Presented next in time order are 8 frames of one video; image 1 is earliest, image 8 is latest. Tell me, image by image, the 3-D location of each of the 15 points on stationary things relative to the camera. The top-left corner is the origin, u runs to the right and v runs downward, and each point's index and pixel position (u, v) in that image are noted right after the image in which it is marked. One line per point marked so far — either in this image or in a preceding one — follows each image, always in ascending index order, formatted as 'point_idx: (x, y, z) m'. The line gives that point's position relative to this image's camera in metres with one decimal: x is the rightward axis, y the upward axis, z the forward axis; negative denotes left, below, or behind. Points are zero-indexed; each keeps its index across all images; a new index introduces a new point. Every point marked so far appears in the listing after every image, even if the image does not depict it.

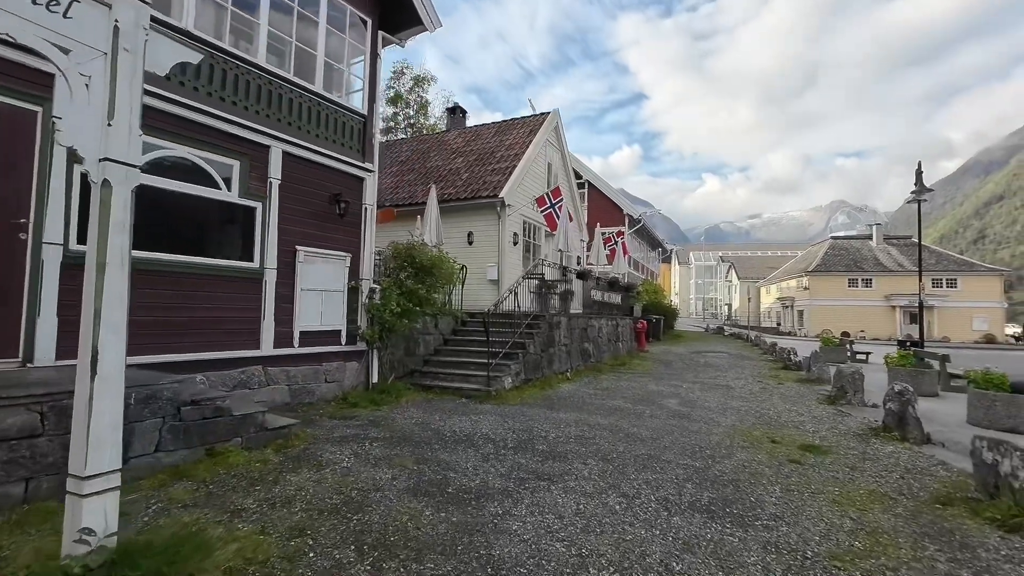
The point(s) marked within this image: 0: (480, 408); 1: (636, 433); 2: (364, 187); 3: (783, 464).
0: (-0.5, -1.8, +7.2) m
1: (+1.6, -1.8, +6.2) m
2: (-2.4, +1.6, +8.0) m
3: (+2.9, -1.9, +5.2) m
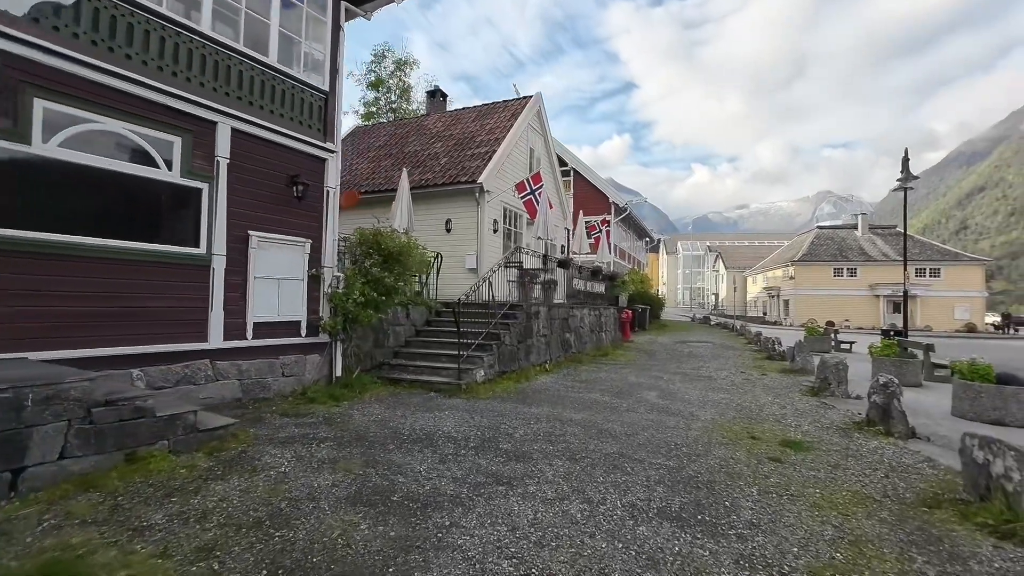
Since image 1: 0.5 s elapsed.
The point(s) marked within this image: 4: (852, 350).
0: (-0.9, -1.6, +6.9) m
1: (+1.2, -1.7, +5.9) m
2: (-2.8, +1.8, +7.5) m
3: (+2.5, -1.7, +4.9) m
4: (+12.5, -2.3, +18.2) m
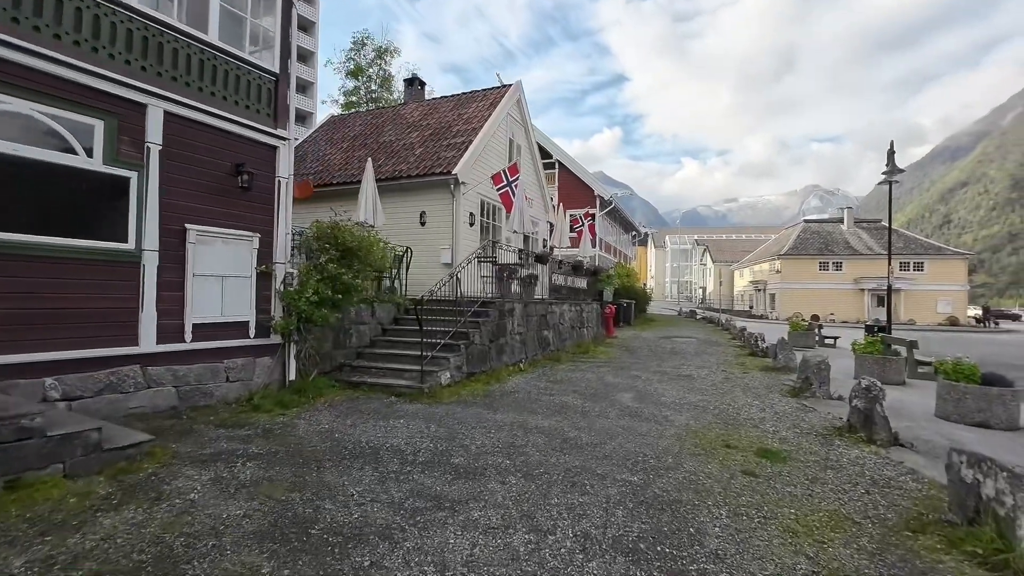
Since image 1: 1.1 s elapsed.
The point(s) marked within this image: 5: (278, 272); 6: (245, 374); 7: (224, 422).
0: (-1.4, -1.6, +6.4) m
1: (+0.7, -1.7, +5.5) m
2: (-3.3, +1.9, +7.0) m
3: (+2.0, -1.7, +4.5) m
4: (+11.8, -2.1, +18.0) m
5: (-3.3, +0.2, +6.9) m
6: (-3.5, -1.1, +6.5) m
7: (-3.1, -1.4, +5.3) m
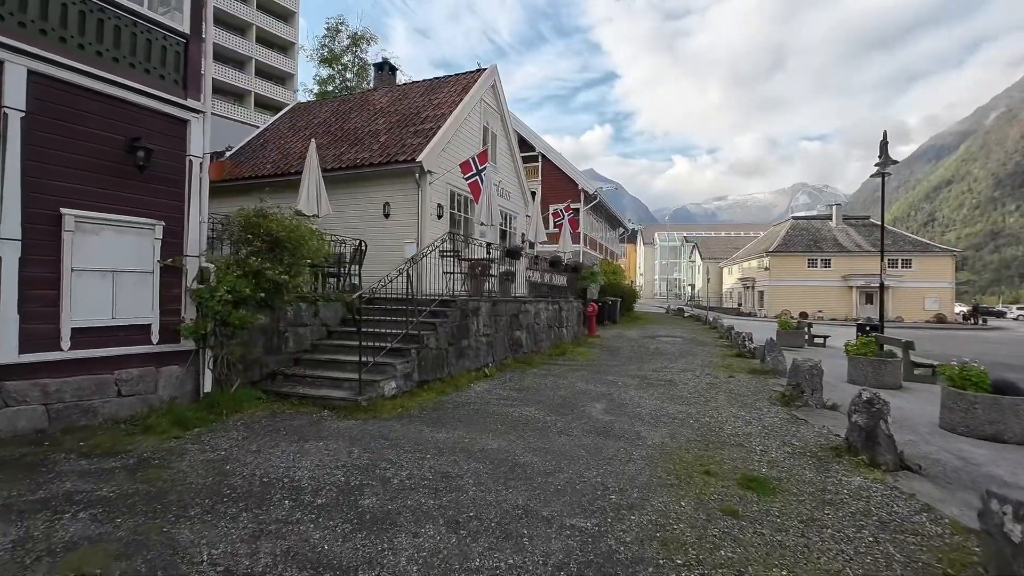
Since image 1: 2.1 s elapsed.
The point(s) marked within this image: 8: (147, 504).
0: (-2.0, -1.5, +5.5) m
1: (+0.1, -1.6, +4.6) m
2: (-3.9, +1.9, +6.0) m
3: (+1.5, -1.7, +3.6) m
4: (+11.0, -2.0, +17.3) m
5: (-3.9, +0.3, +6.0) m
6: (-4.1, -1.1, +5.5) m
7: (-3.7, -1.4, +4.4) m
8: (-2.5, -1.5, +3.4) m
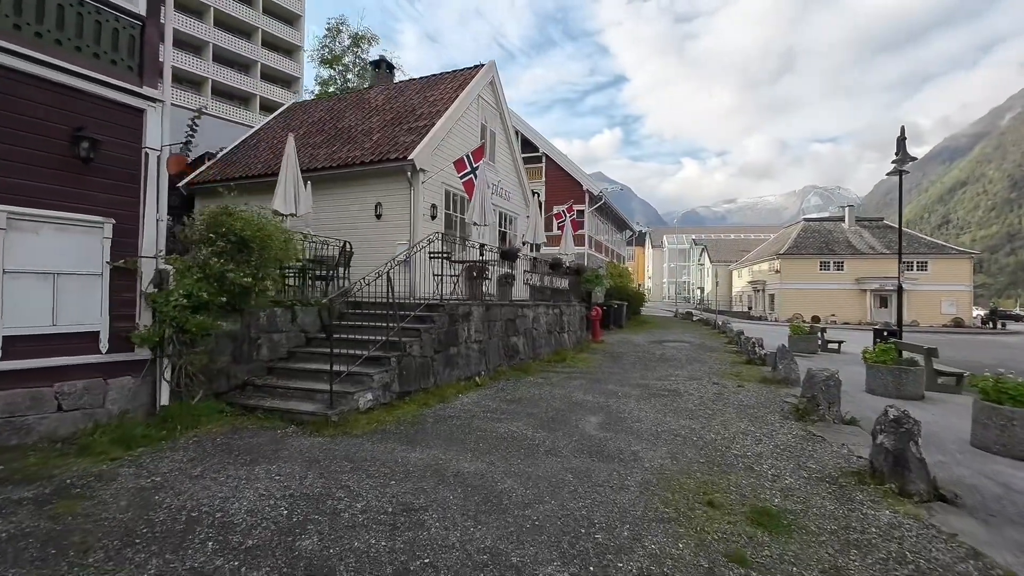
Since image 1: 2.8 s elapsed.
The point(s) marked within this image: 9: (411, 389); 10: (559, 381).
0: (-2.2, -1.6, +4.9) m
1: (-0.1, -1.7, +4.0) m
2: (-4.1, +1.9, +5.5) m
3: (+1.3, -1.7, +3.0) m
4: (+11.0, -2.1, +16.5) m
5: (-4.1, +0.2, +5.5) m
6: (-4.3, -1.1, +5.0) m
7: (-3.9, -1.5, +3.9) m
8: (-2.7, -1.5, +2.9) m
9: (-1.4, -1.4, +6.9) m
10: (+0.9, -1.8, +9.4) m
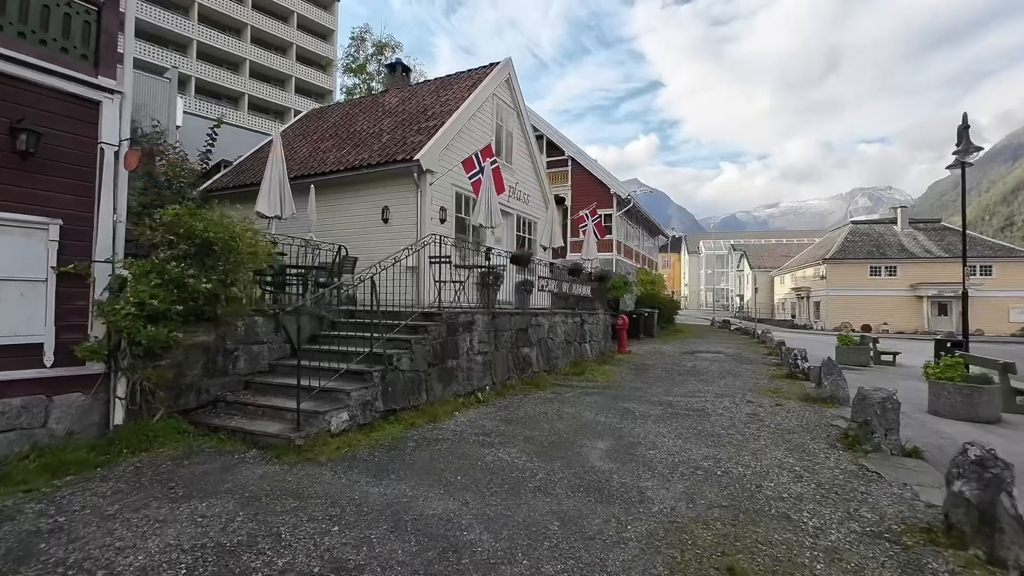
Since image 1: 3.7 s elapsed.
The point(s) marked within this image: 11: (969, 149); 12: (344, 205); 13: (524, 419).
0: (-2.3, -1.6, +4.3) m
1: (-0.3, -1.7, +3.2) m
2: (-4.2, +1.8, +5.1) m
3: (+1.0, -1.7, +2.2) m
4: (+11.6, -2.3, +14.9) m
5: (-4.2, +0.1, +5.0) m
6: (-4.5, -1.2, +4.6) m
7: (-4.1, -1.5, +3.4) m
8: (-3.0, -1.5, +2.3) m
9: (-1.4, -1.5, +6.2) m
10: (+1.0, -1.9, +8.6) m
11: (+11.4, +3.5, +12.3) m
12: (-3.9, +1.9, +11.4) m
13: (+0.2, -1.8, +6.7) m
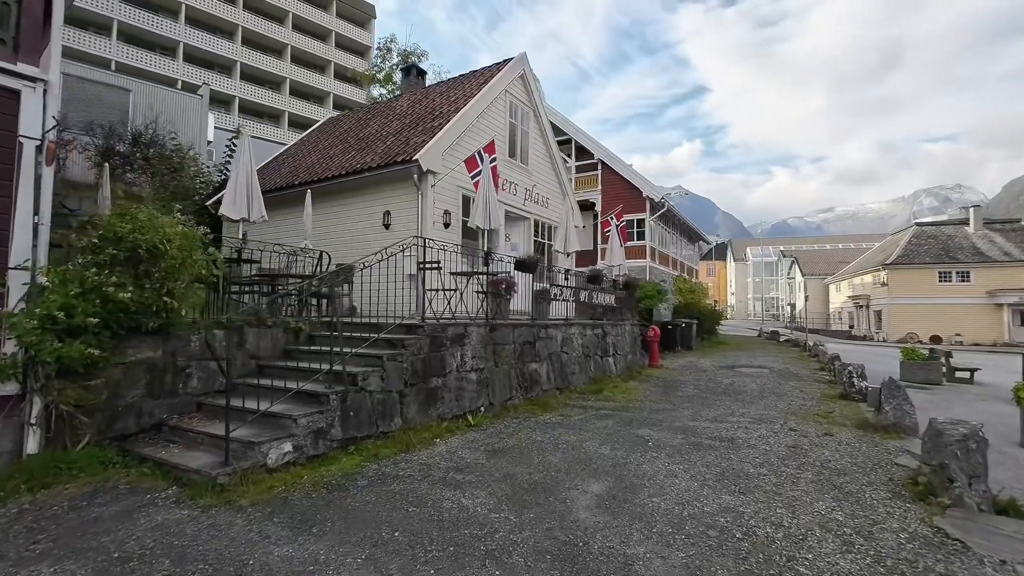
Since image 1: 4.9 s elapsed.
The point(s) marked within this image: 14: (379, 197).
0: (-2.7, -1.7, +3.6) m
1: (-0.8, -1.7, +2.3) m
2: (-4.5, +1.7, +4.6) m
3: (+0.4, -1.7, +1.1) m
4: (+12.1, -2.4, +13.0) m
5: (-4.5, 0.0, +4.4) m
6: (-4.8, -1.3, +4.0) m
7: (-4.6, -1.6, +2.8) m
8: (-3.6, -1.6, +1.6) m
9: (-1.6, -1.6, +5.3) m
10: (+1.0, -2.0, +7.5) m
11: (+11.7, +3.4, +10.5) m
12: (-3.7, +1.7, +10.9) m
13: (0.0, -1.9, +5.8) m
14: (-2.8, +1.9, +10.4) m
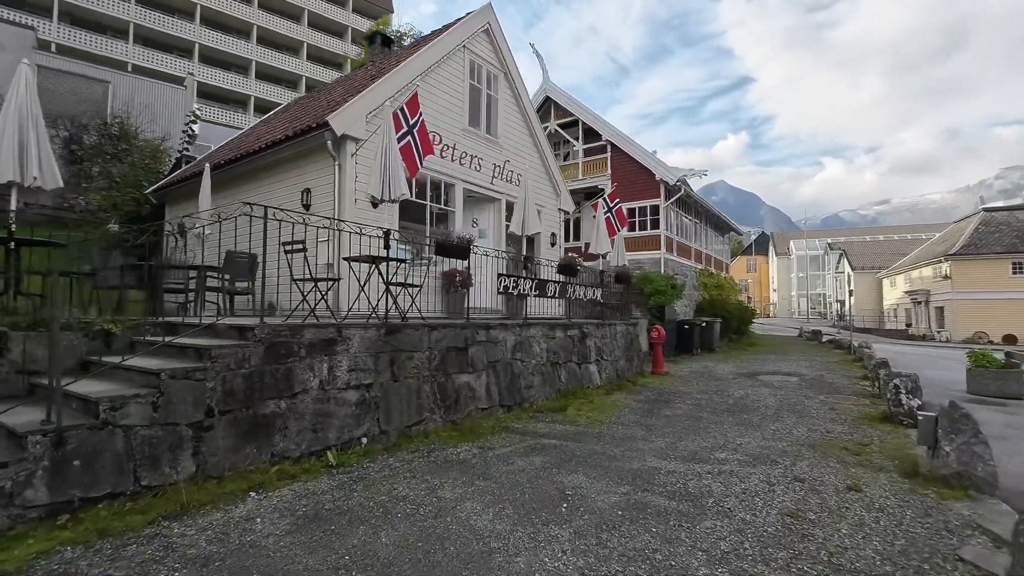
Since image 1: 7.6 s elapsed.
0: (-4.1, -1.6, +1.8) m
1: (-2.3, -1.6, +0.4) m
2: (-6.0, +1.8, +3.0) m
3: (-1.3, -1.6, -0.8) m
4: (+11.4, -2.2, +10.0) m
5: (-5.9, +0.1, +2.8) m
6: (-6.2, -1.2, +2.4) m
7: (-6.1, -1.5, +1.2) m
8: (-5.2, -1.5, -0.1) m
9: (-3.0, -1.5, +3.5) m
10: (-0.1, -1.9, +5.5) m
11: (+10.6, +3.6, +7.6) m
12: (-4.6, +1.8, +9.2) m
13: (-1.3, -1.8, +3.8) m
14: (-3.8, +2.0, +8.7) m
